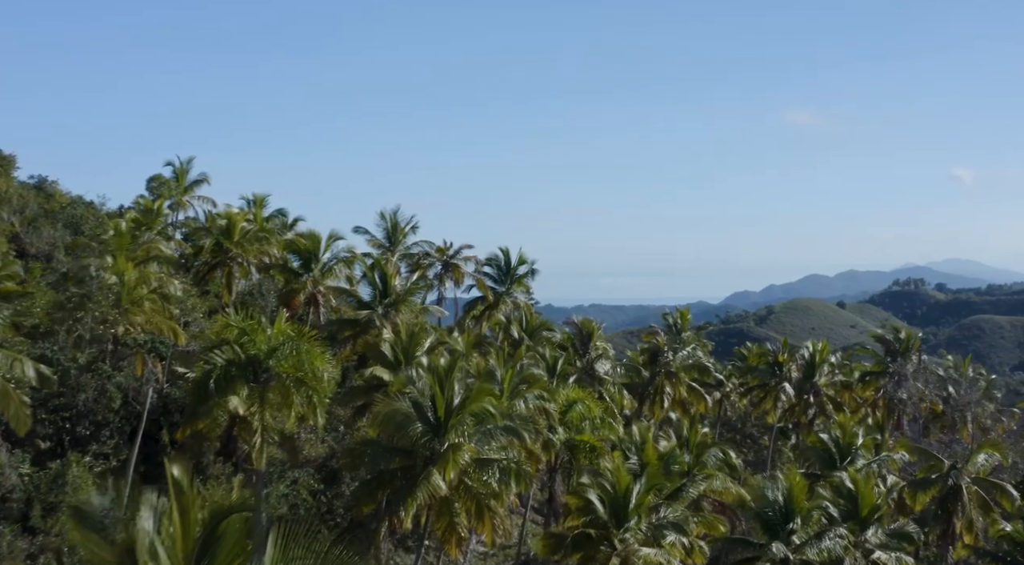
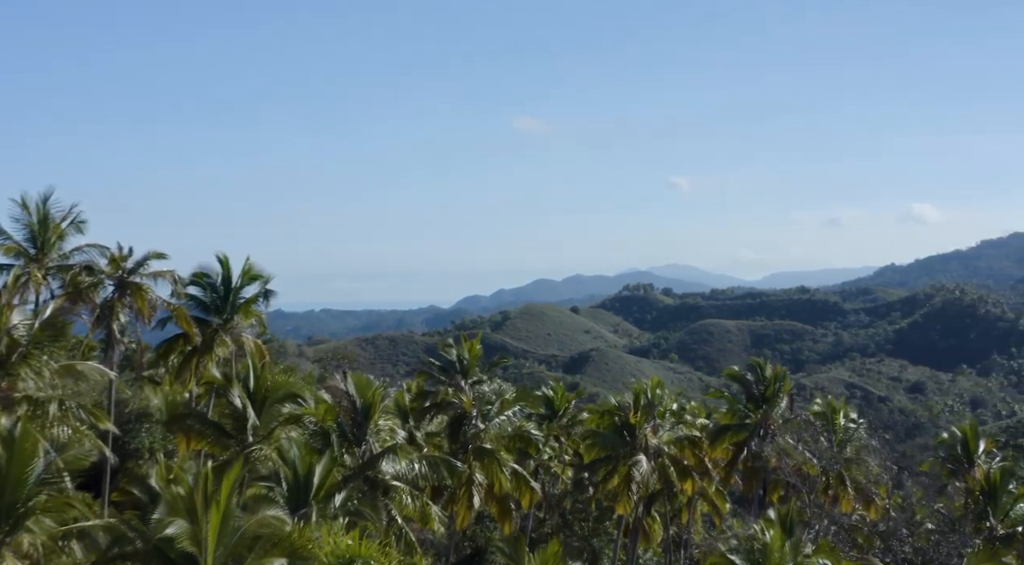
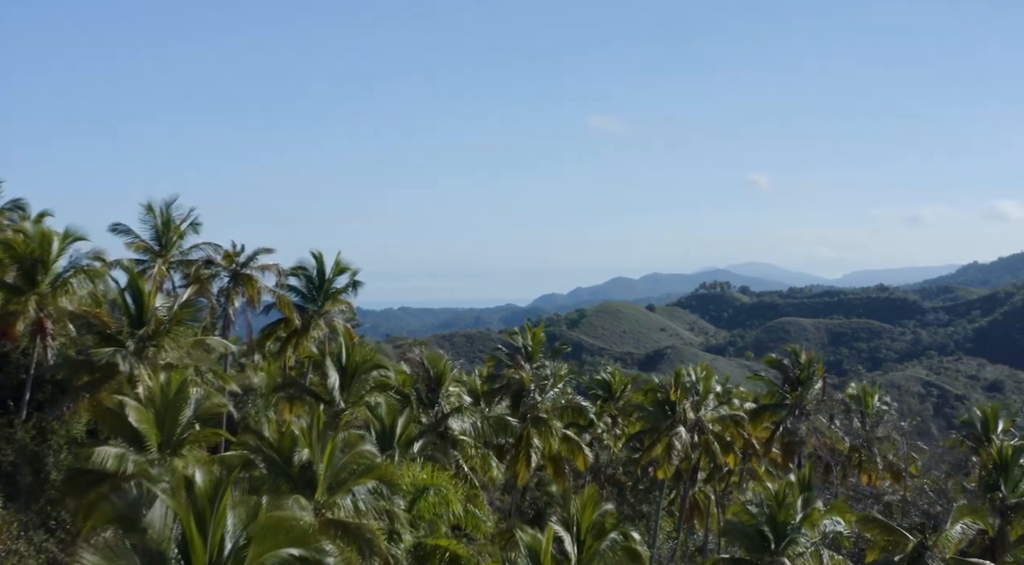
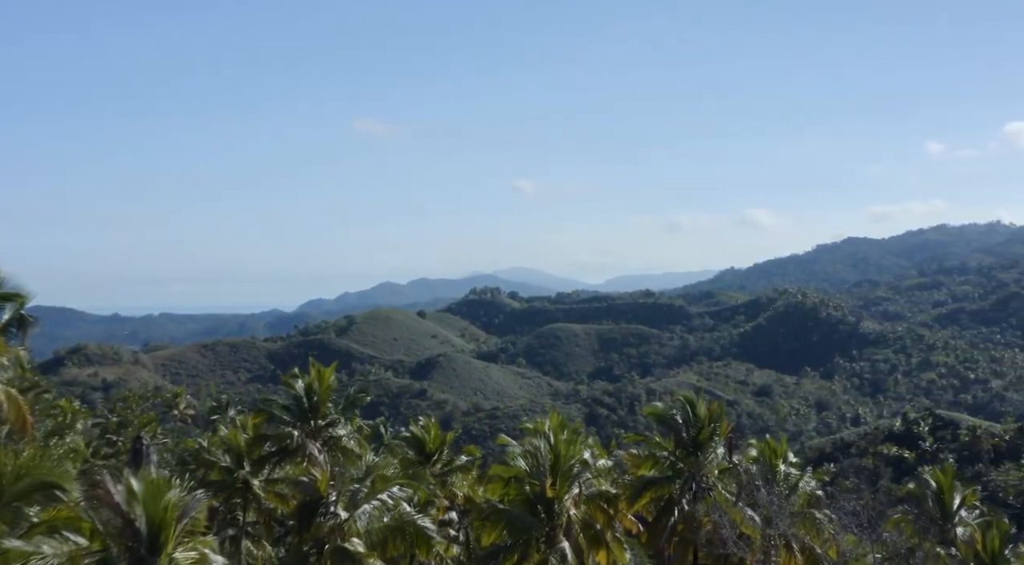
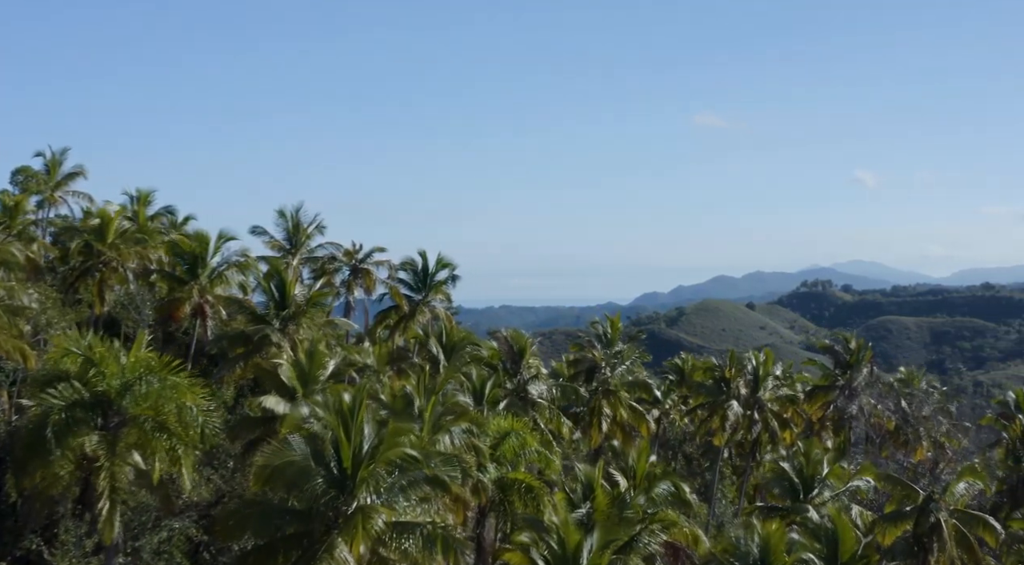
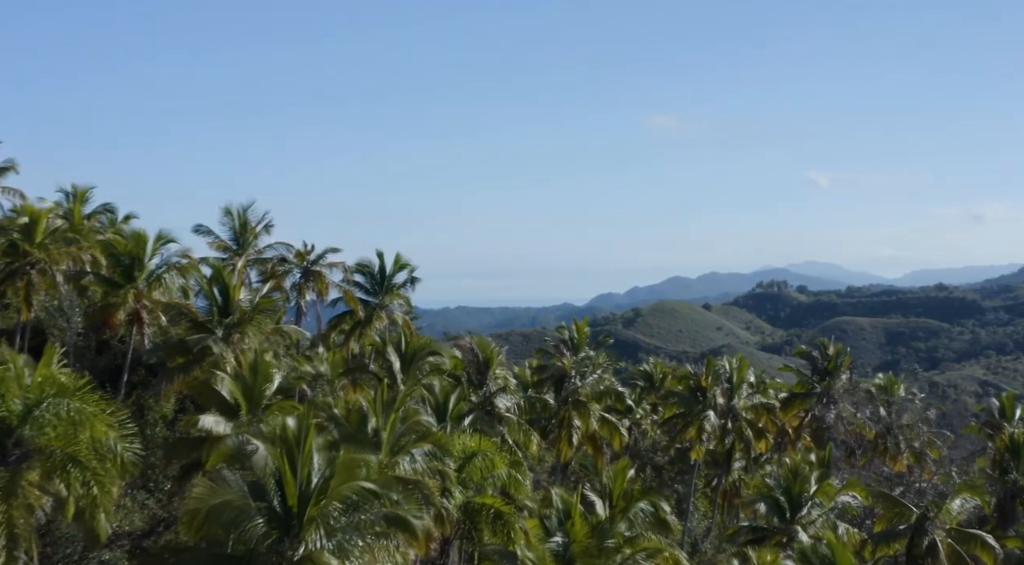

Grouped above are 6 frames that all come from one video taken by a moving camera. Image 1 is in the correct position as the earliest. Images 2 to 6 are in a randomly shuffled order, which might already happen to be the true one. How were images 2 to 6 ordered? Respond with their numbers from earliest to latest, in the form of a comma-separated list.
5, 6, 3, 2, 4
